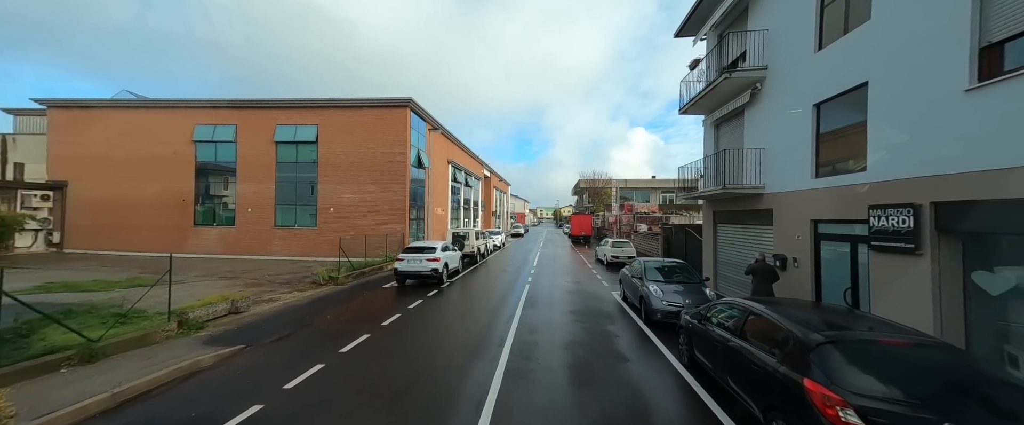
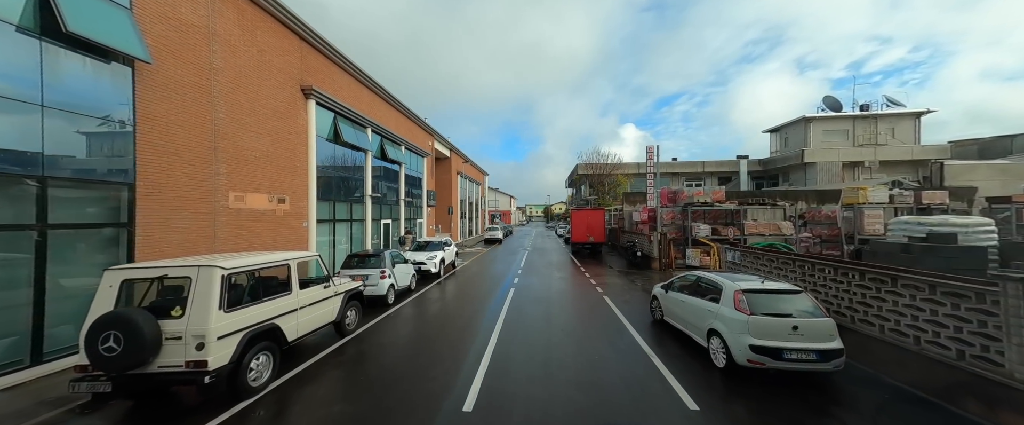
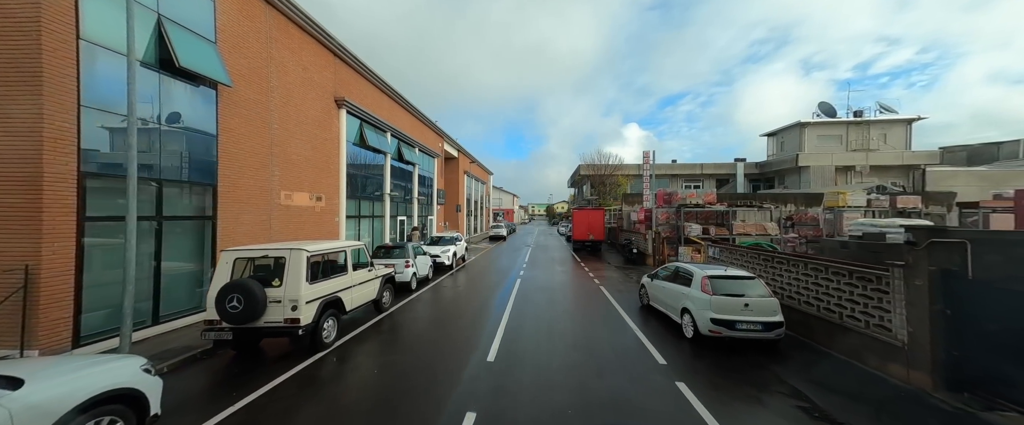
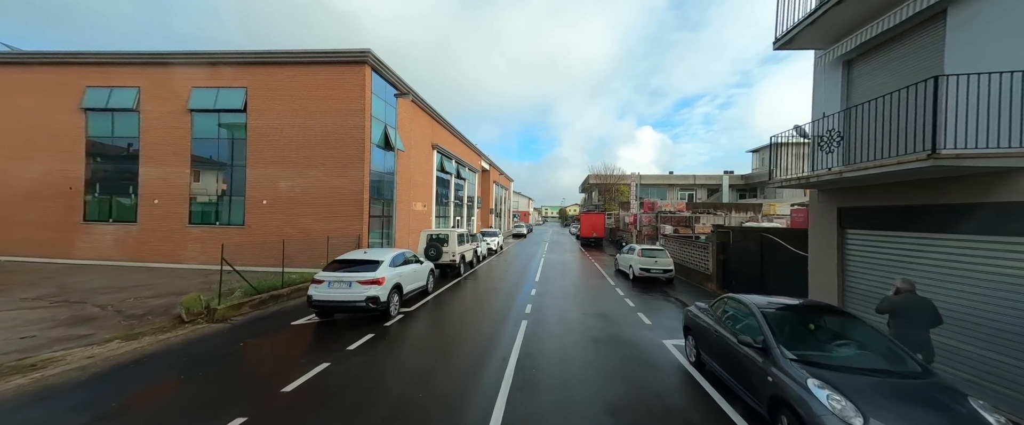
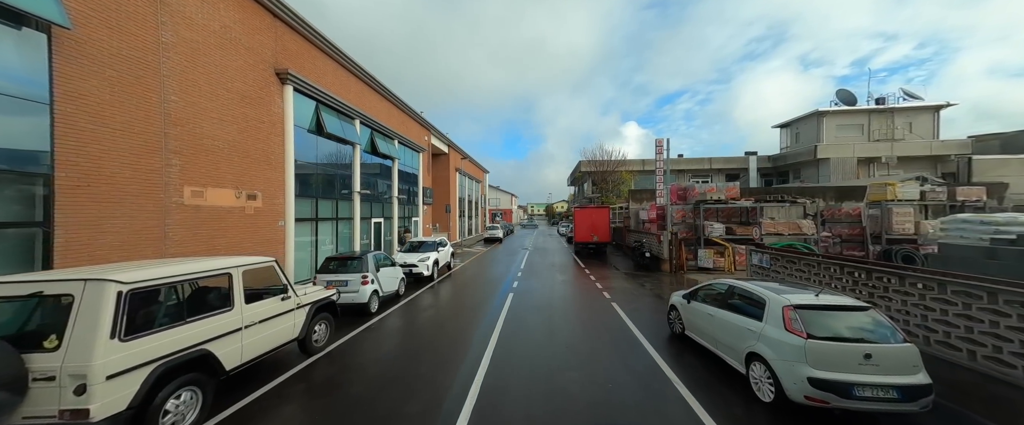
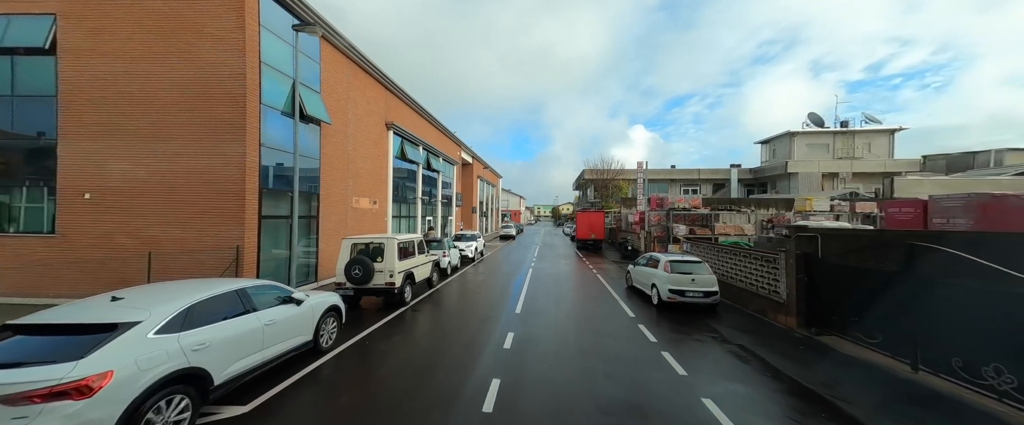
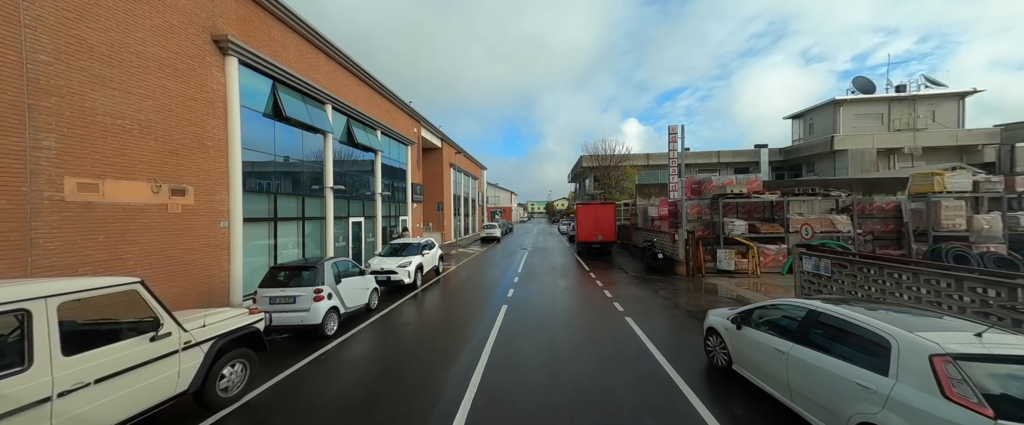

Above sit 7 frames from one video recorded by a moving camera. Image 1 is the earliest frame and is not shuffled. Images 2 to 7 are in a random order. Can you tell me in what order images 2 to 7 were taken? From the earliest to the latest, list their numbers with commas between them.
4, 6, 3, 2, 5, 7
